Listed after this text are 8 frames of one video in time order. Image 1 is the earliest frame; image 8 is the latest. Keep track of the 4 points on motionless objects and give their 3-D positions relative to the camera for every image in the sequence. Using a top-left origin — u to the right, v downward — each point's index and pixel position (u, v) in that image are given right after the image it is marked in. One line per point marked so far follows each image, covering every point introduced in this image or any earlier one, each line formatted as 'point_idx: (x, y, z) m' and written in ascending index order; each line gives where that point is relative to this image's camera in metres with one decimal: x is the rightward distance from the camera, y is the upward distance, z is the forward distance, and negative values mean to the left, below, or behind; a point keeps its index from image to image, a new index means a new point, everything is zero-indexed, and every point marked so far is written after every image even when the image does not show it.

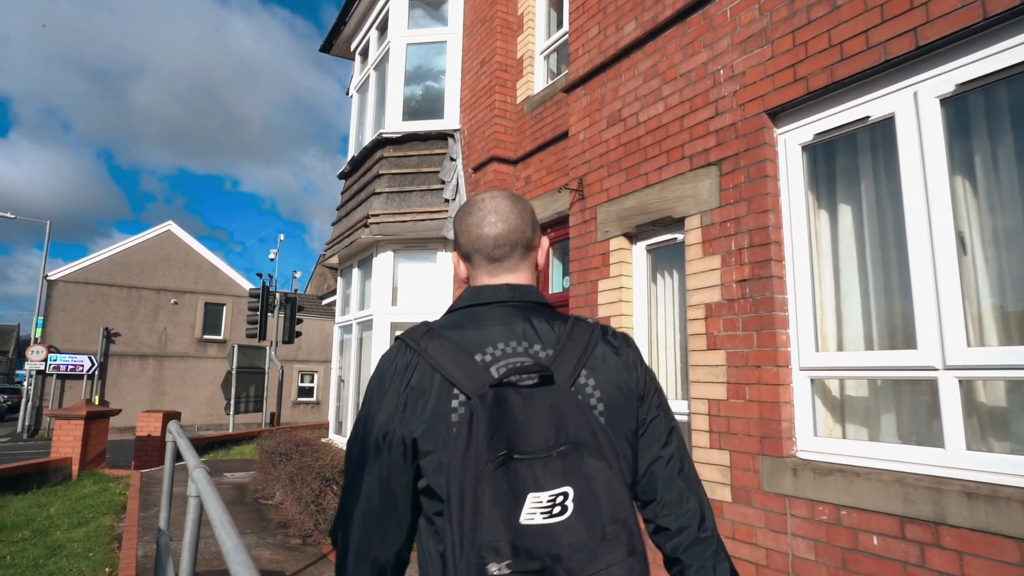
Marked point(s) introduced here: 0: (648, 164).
0: (+1.0, +0.9, +4.5) m
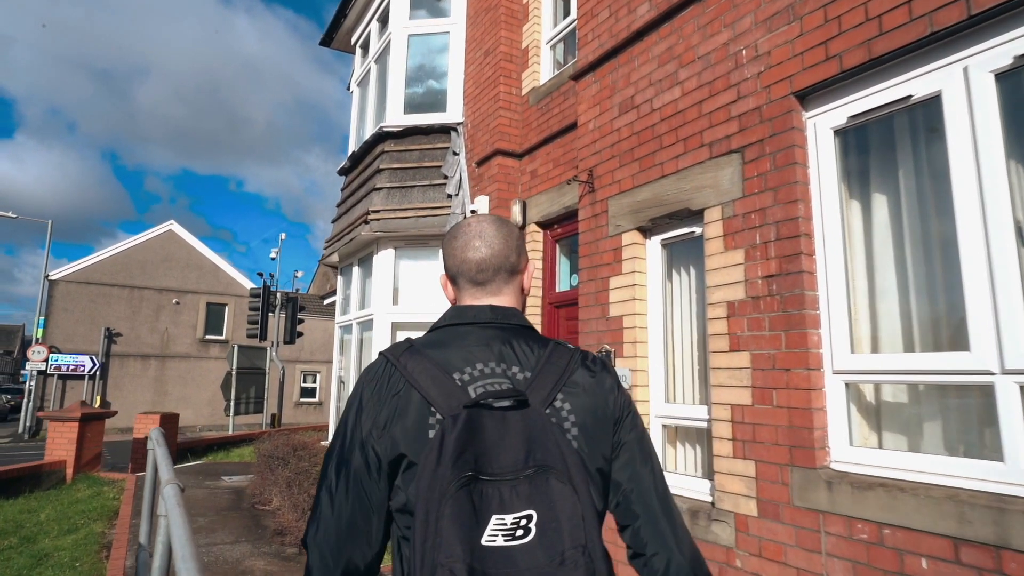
0: (+1.0, +0.9, +4.3) m
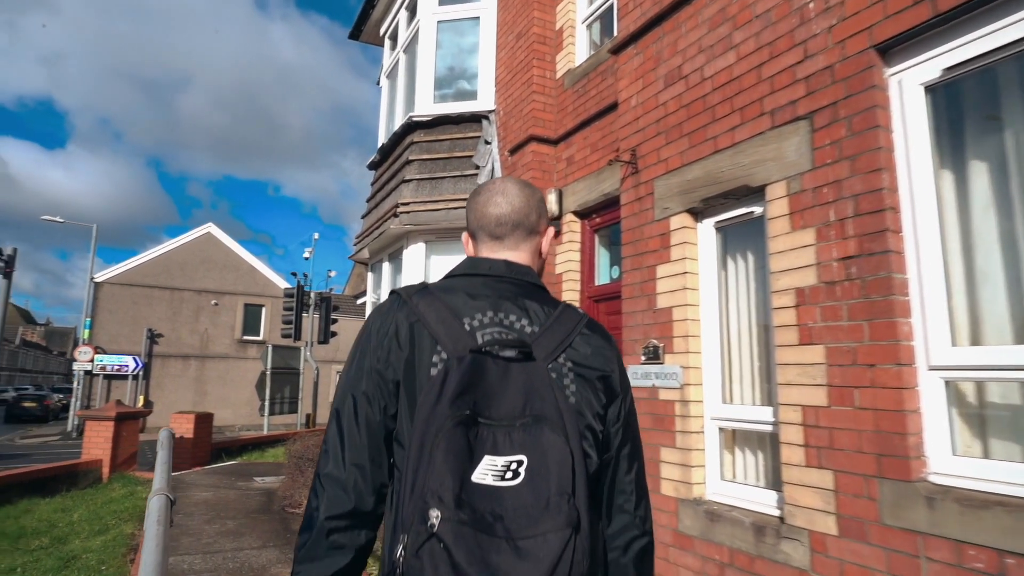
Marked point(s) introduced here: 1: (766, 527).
0: (+1.2, +1.0, +3.8) m
1: (+1.3, -1.2, +3.1) m
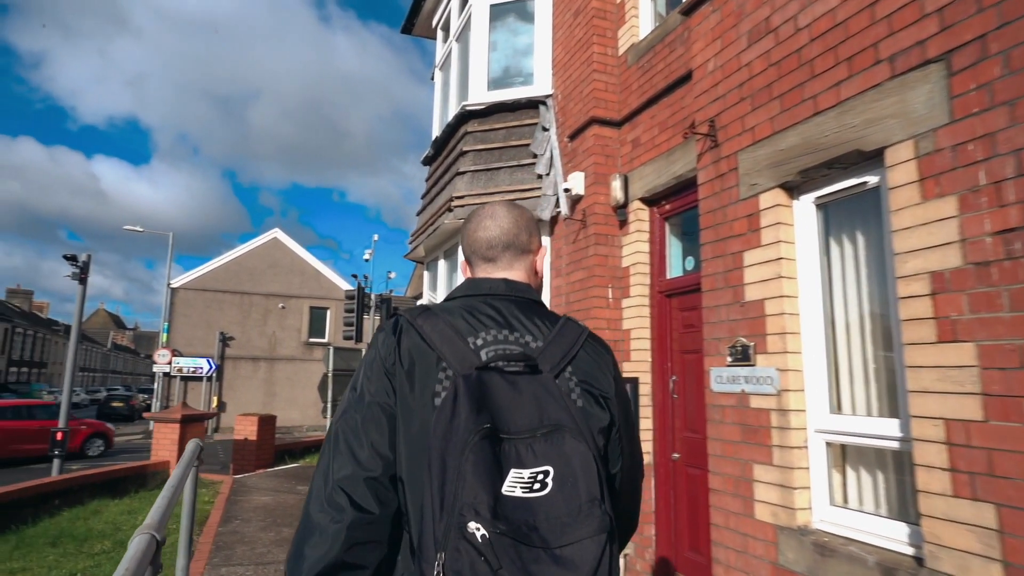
0: (+1.6, +1.0, +3.2) m
1: (+1.5, -1.1, +2.5) m
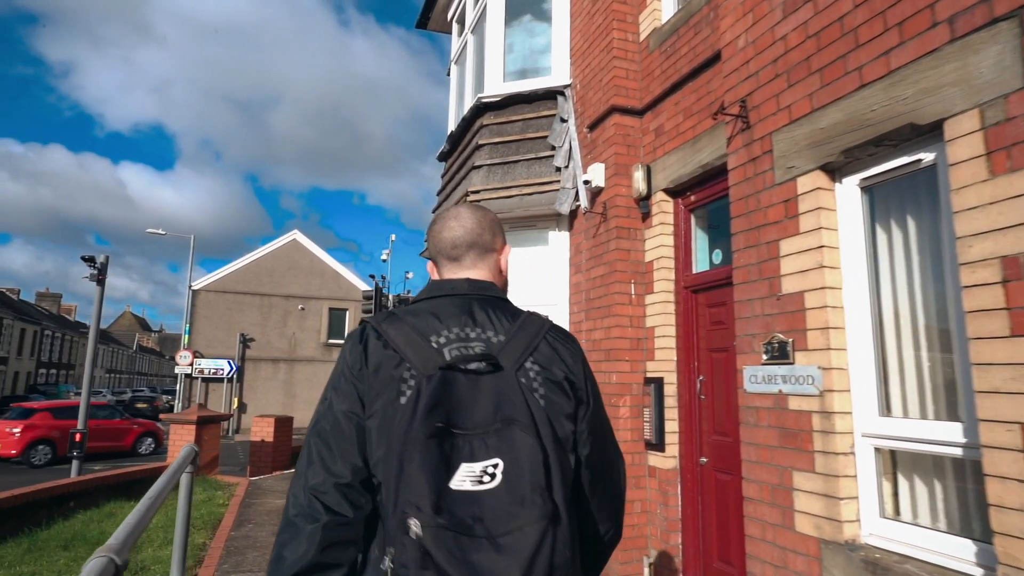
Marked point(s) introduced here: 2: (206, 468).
0: (+1.6, +1.1, +2.9) m
1: (+1.6, -1.1, +2.2) m
2: (-4.9, -2.9, +10.0) m
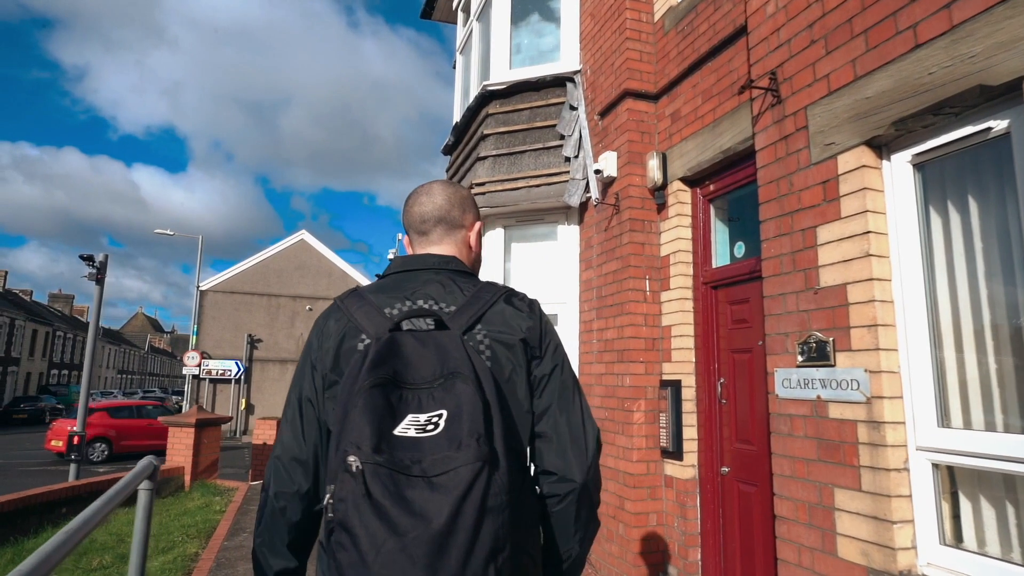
0: (+1.6, +1.1, +2.5) m
1: (+1.6, -1.0, +1.9) m
2: (-4.8, -2.8, +9.7) m
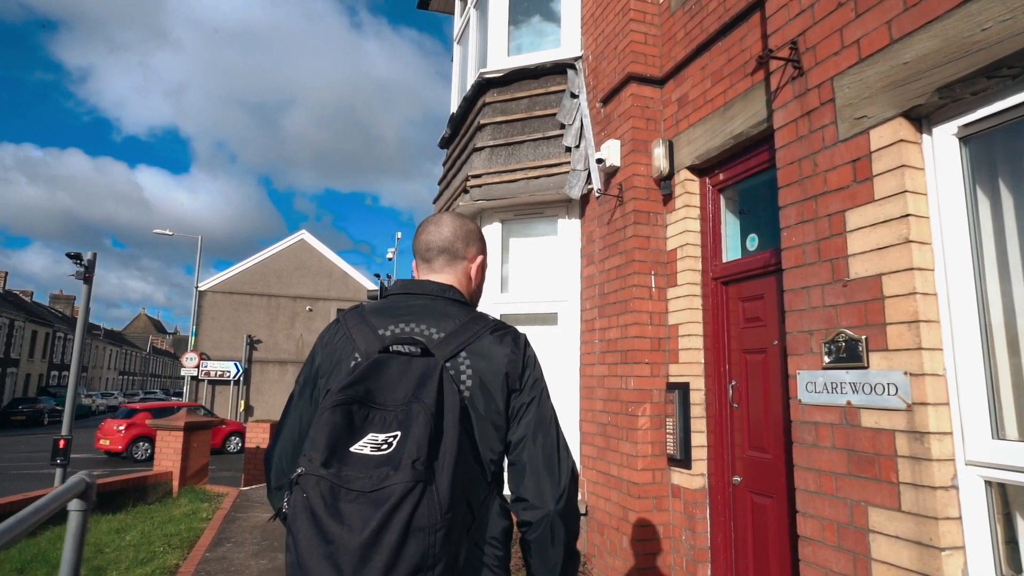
0: (+1.6, +1.2, +2.2) m
1: (+1.6, -1.0, +1.5) m
2: (-4.8, -2.8, +9.4) m
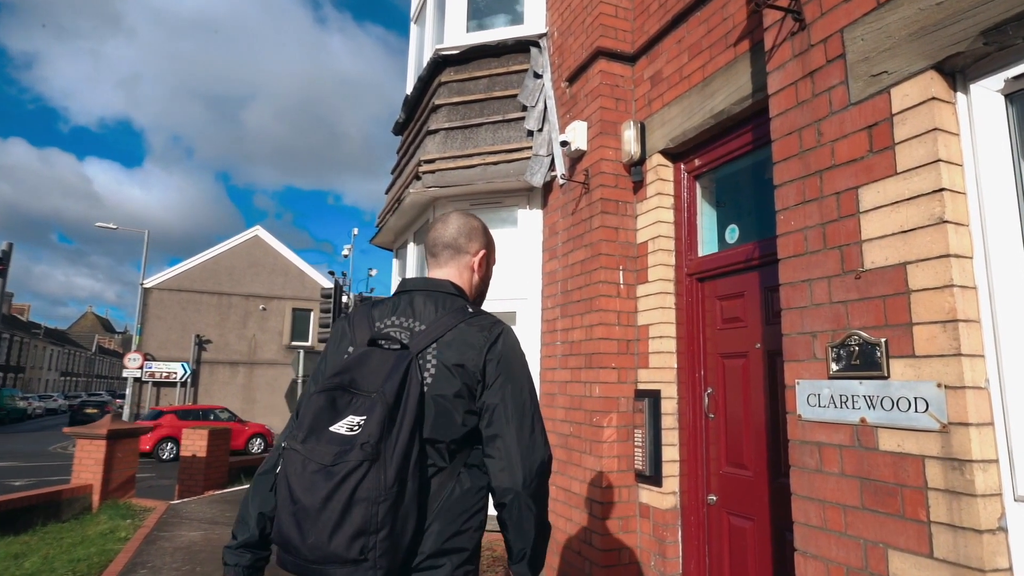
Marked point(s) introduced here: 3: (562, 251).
0: (+1.4, +1.2, +1.8) m
1: (+1.4, -1.0, +1.1) m
2: (-5.4, -2.8, +8.6) m
3: (+0.4, +0.3, +5.0) m
